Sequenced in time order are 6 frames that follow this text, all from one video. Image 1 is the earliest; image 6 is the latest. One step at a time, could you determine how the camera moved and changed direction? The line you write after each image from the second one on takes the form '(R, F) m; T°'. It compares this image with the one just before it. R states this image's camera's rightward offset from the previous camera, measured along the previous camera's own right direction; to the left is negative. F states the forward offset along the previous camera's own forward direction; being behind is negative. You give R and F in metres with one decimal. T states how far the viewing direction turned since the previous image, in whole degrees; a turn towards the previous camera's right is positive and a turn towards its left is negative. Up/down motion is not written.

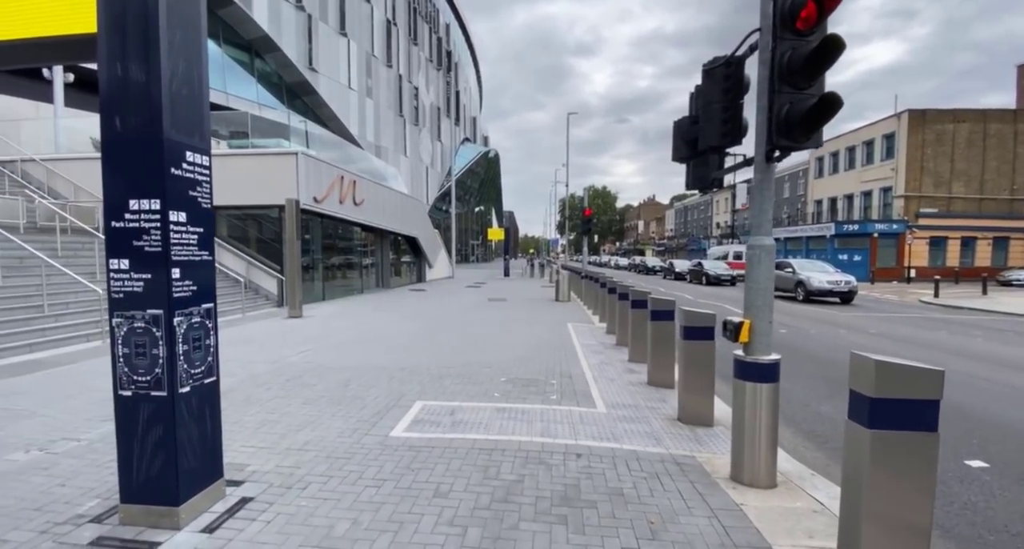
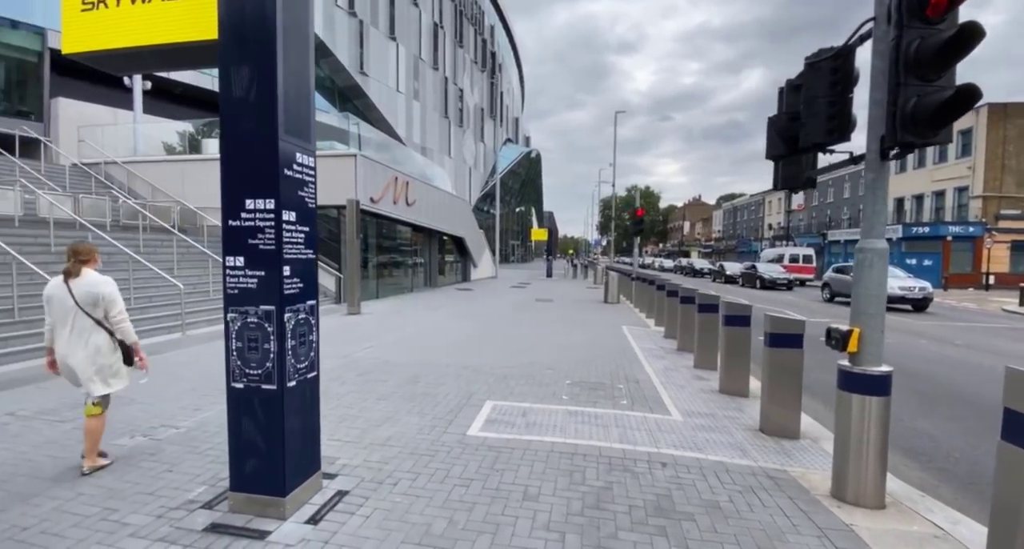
(-0.5, 0.0) m; -5°
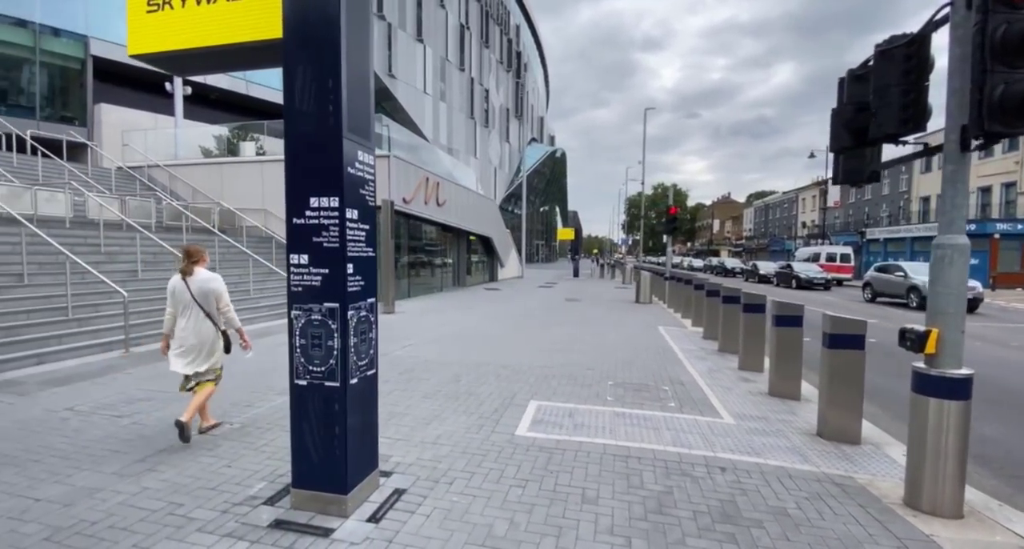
(-0.3, +0.1) m; -3°
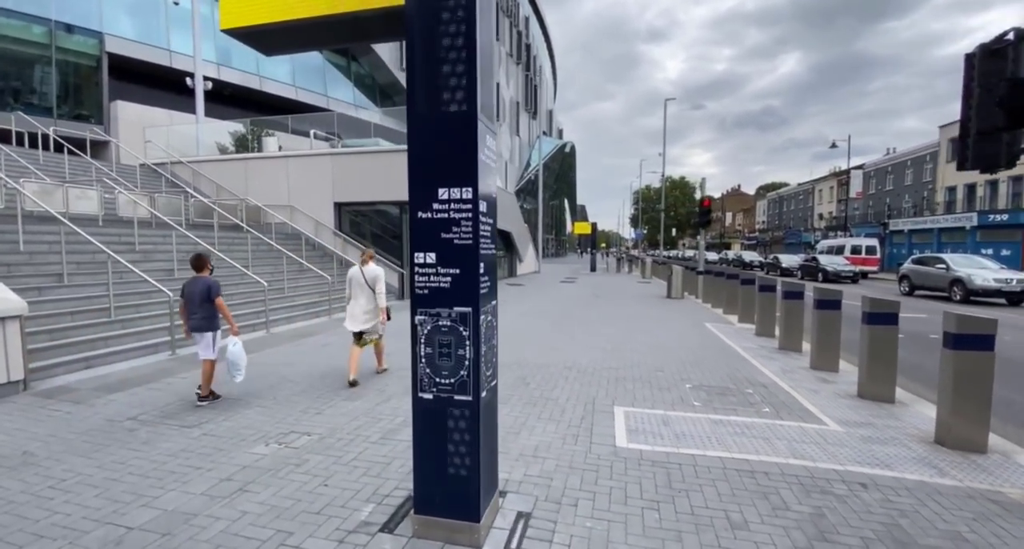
(-0.9, +0.4) m; -1°
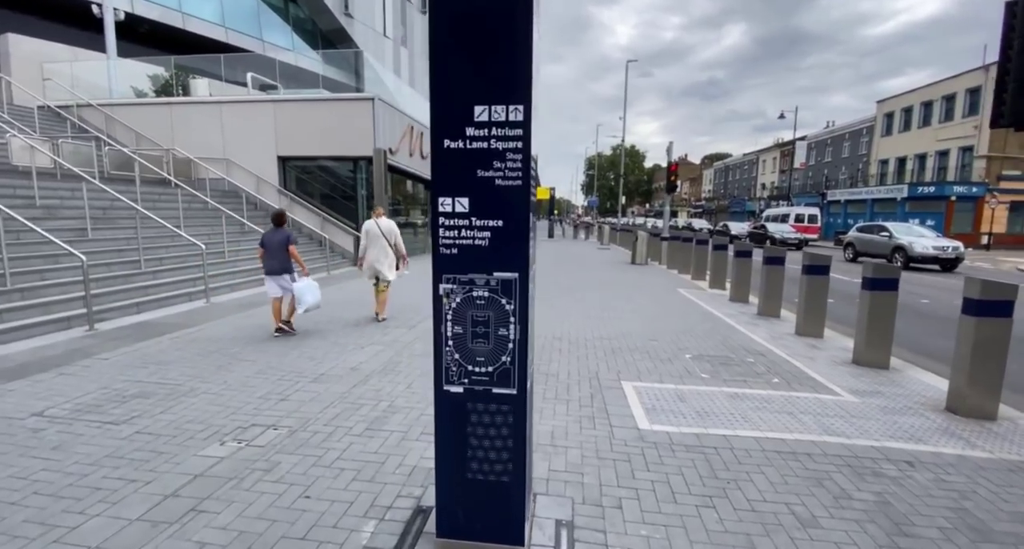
(-0.5, +0.8) m; +6°
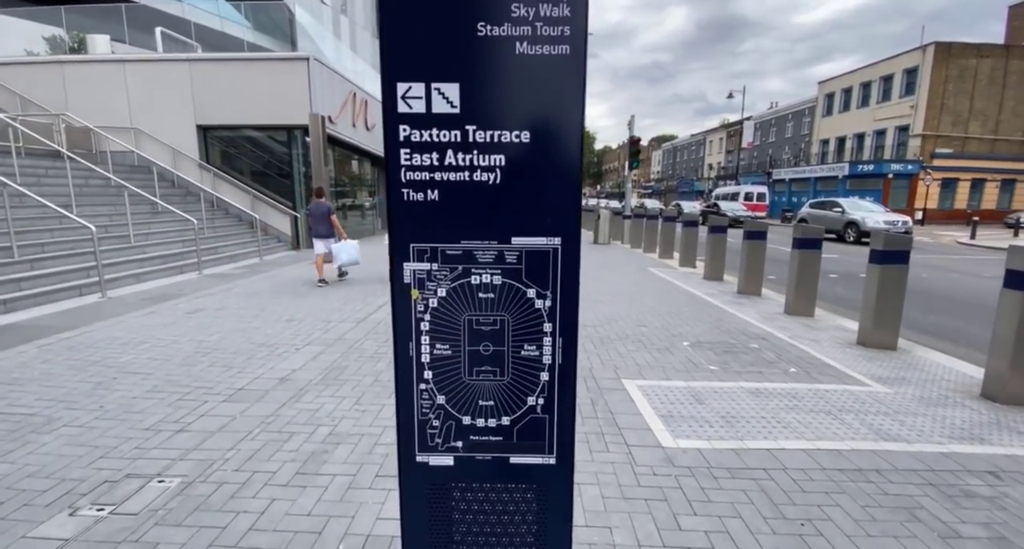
(-0.2, +1.1) m; +6°
